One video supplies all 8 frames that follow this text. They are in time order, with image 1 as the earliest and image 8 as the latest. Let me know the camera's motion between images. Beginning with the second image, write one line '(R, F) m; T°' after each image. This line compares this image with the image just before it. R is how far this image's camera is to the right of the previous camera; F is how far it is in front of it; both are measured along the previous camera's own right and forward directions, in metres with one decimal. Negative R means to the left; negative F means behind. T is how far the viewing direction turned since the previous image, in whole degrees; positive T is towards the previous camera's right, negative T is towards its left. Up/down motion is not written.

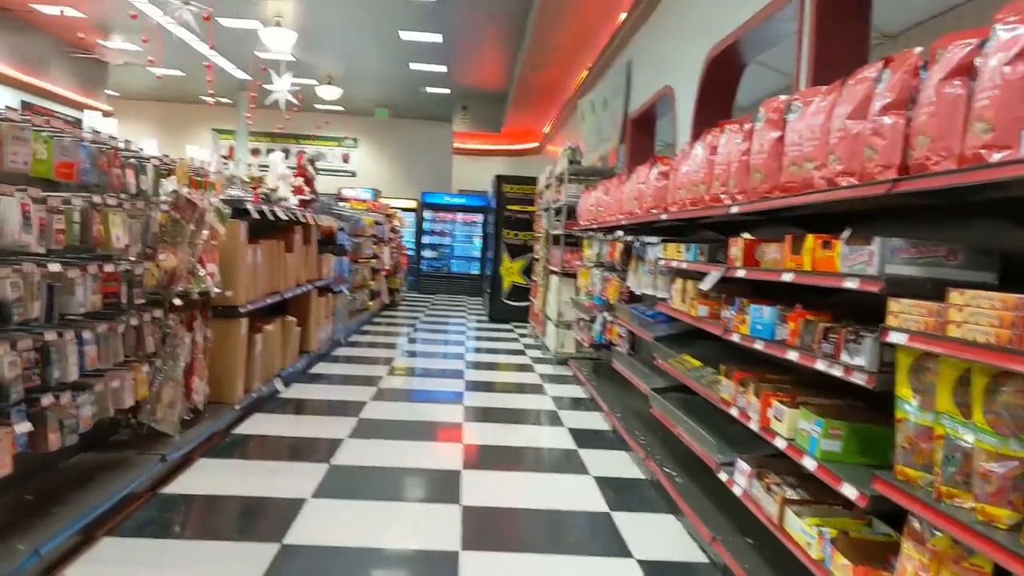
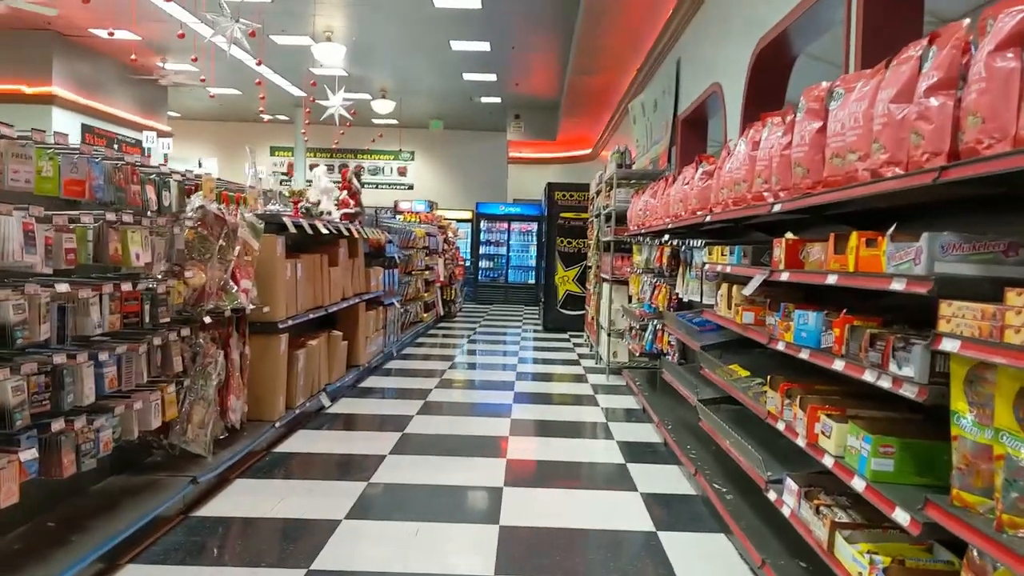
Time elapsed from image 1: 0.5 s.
(+0.1, +0.1) m; -4°
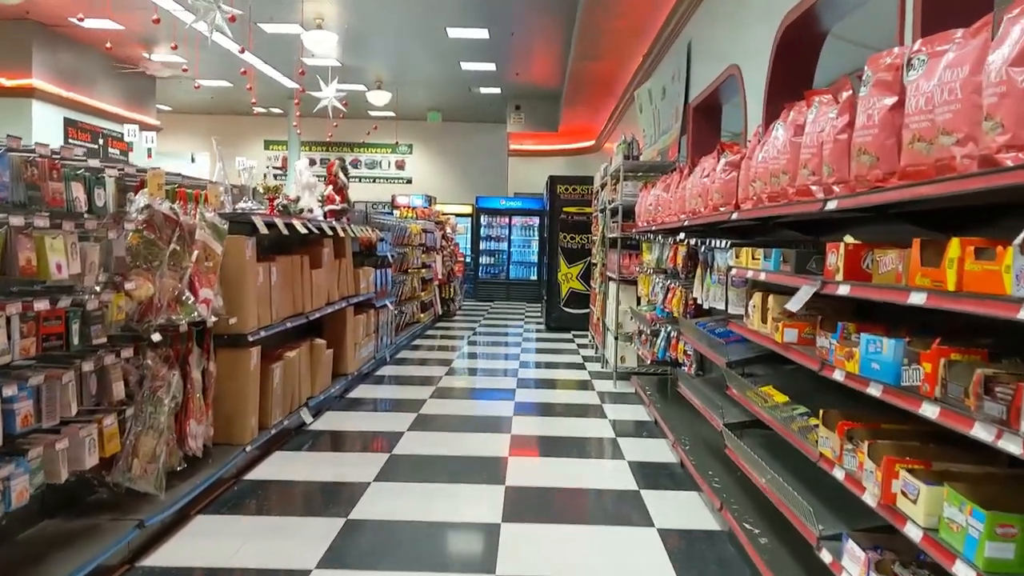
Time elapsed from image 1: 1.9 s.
(0.0, +0.4) m; 0°
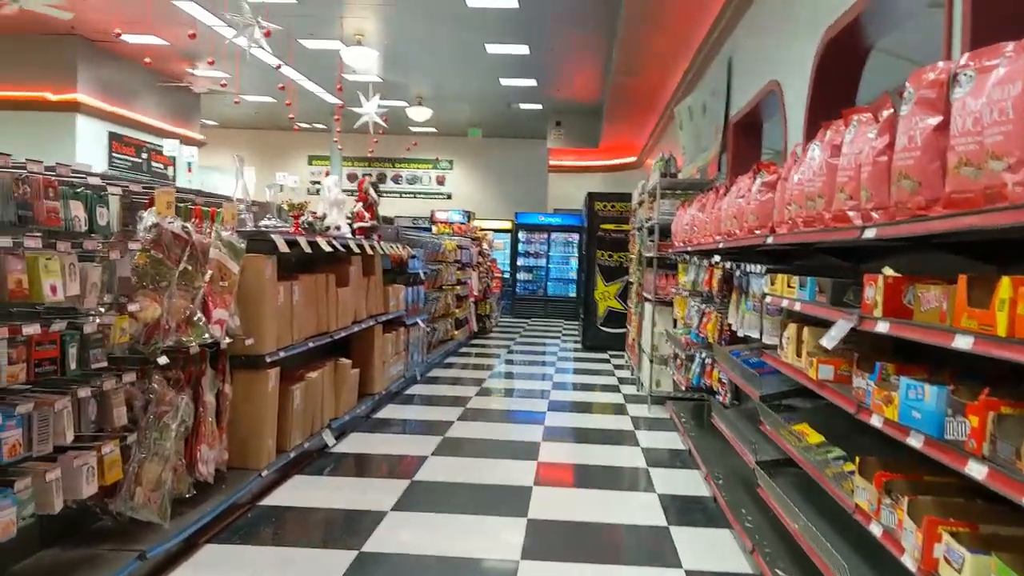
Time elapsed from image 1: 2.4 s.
(+0.1, +0.1) m; -3°
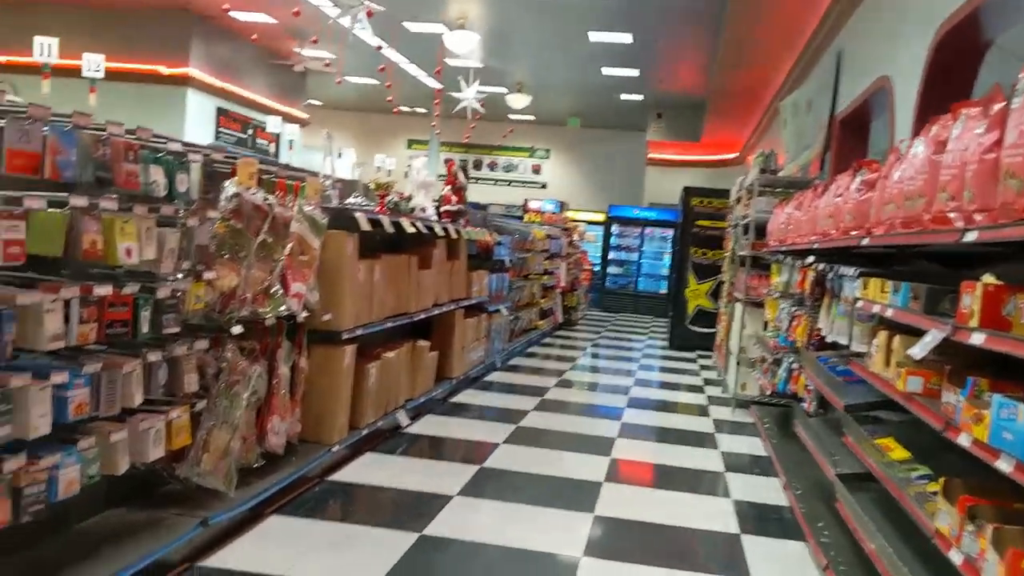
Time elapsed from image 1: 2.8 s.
(0.0, +0.1) m; -6°
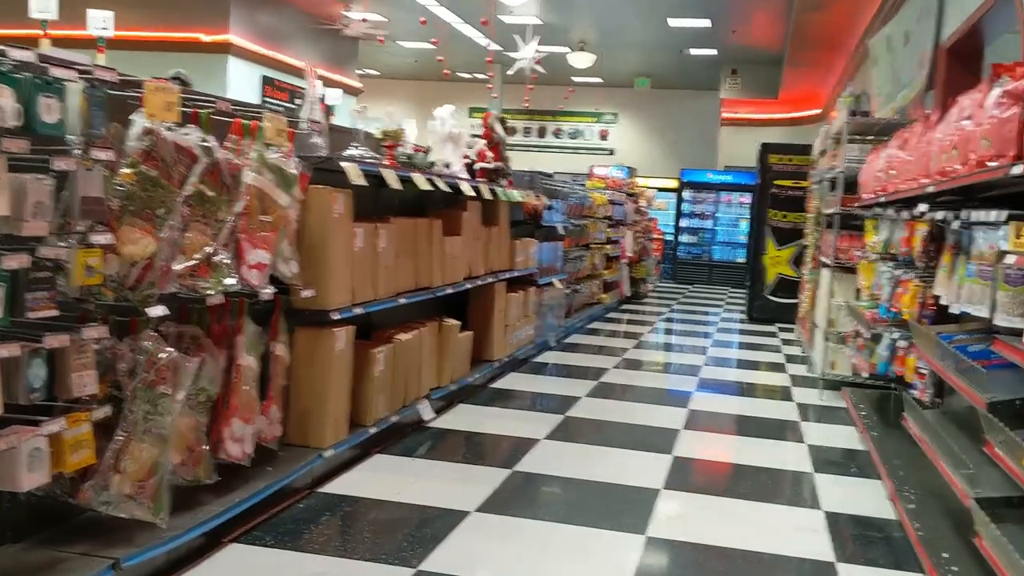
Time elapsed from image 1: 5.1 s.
(+0.1, +0.7) m; -5°
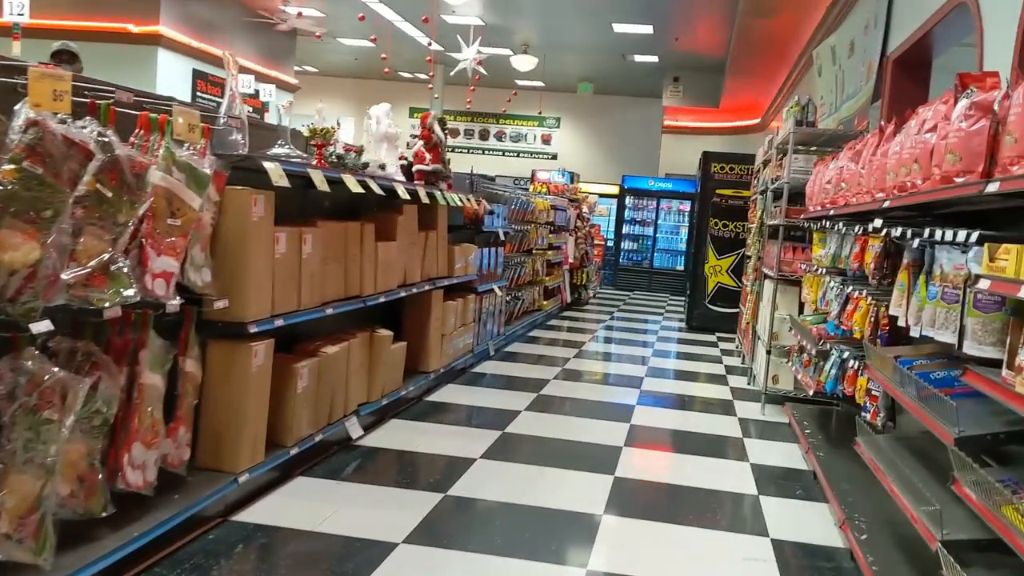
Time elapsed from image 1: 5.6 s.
(0.0, +0.2) m; +4°
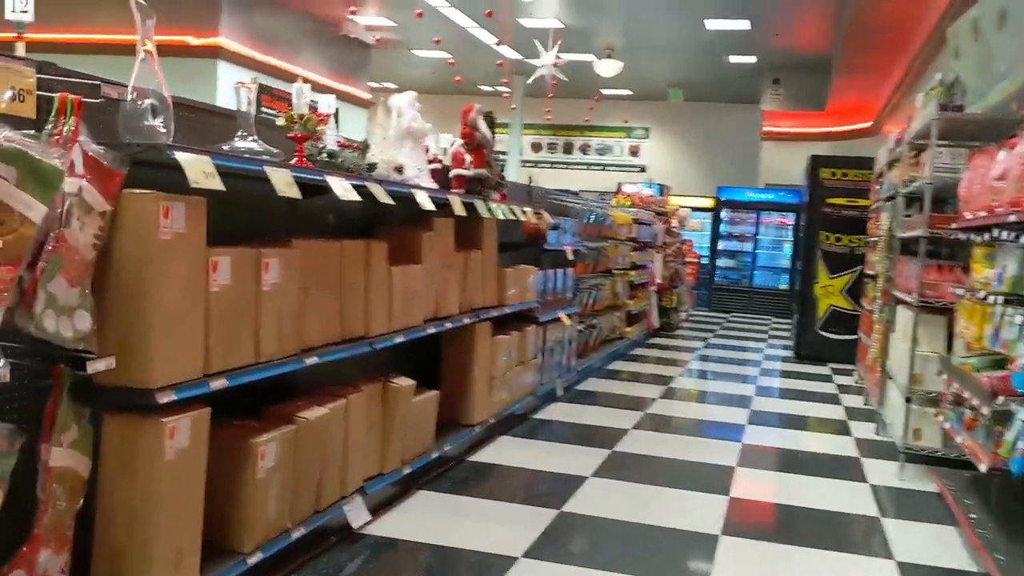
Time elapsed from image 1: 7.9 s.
(+0.1, +0.9) m; -6°
